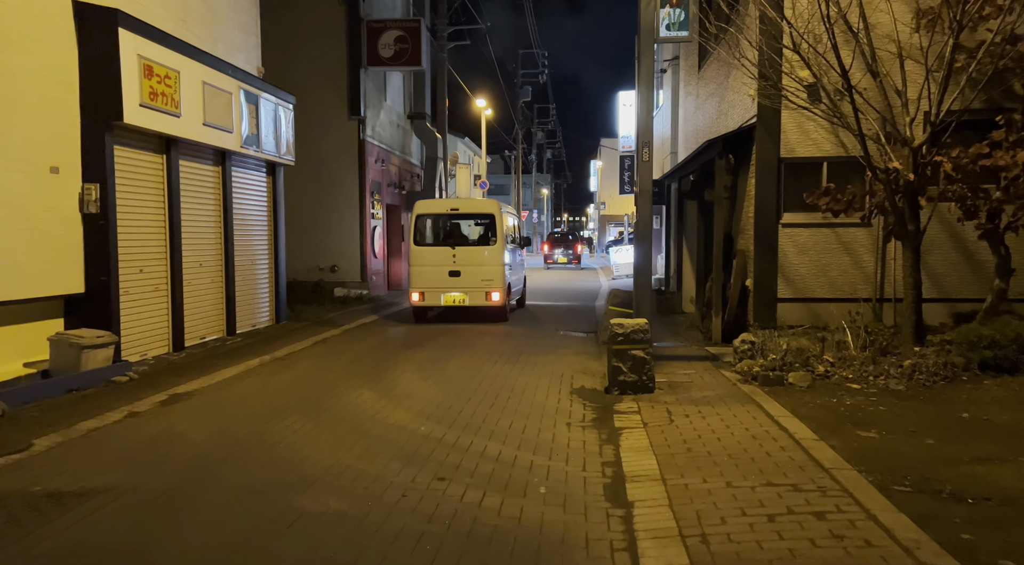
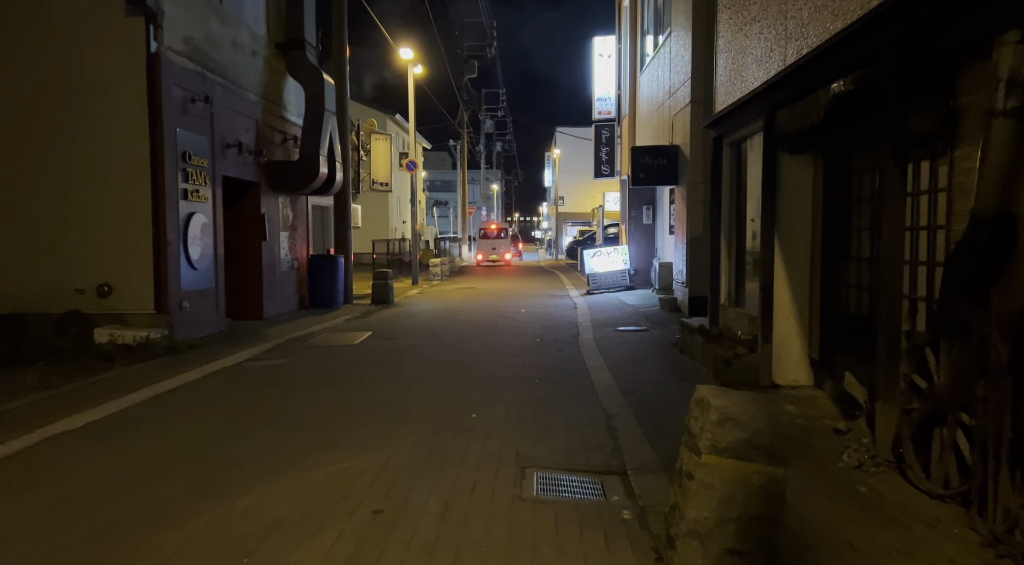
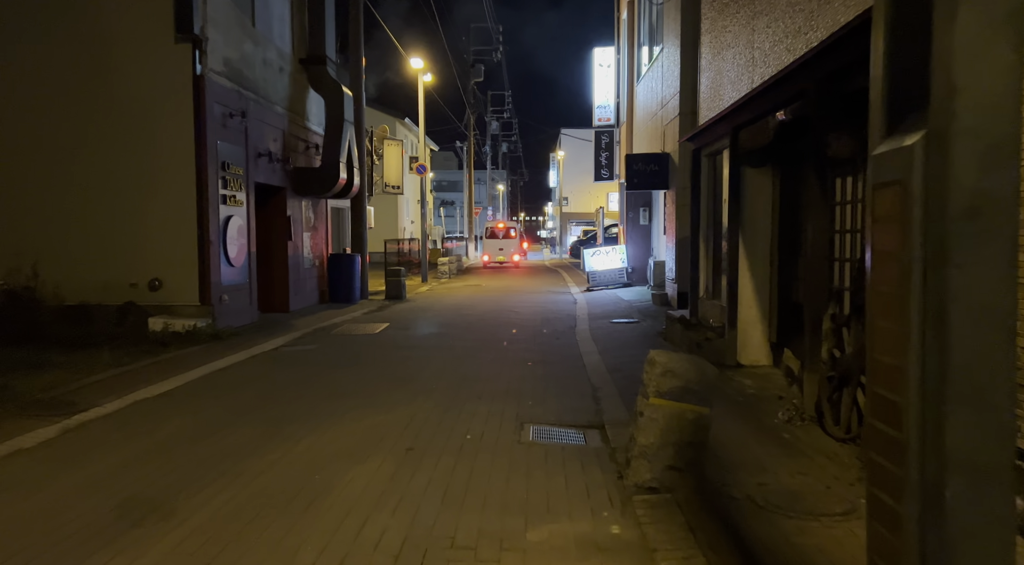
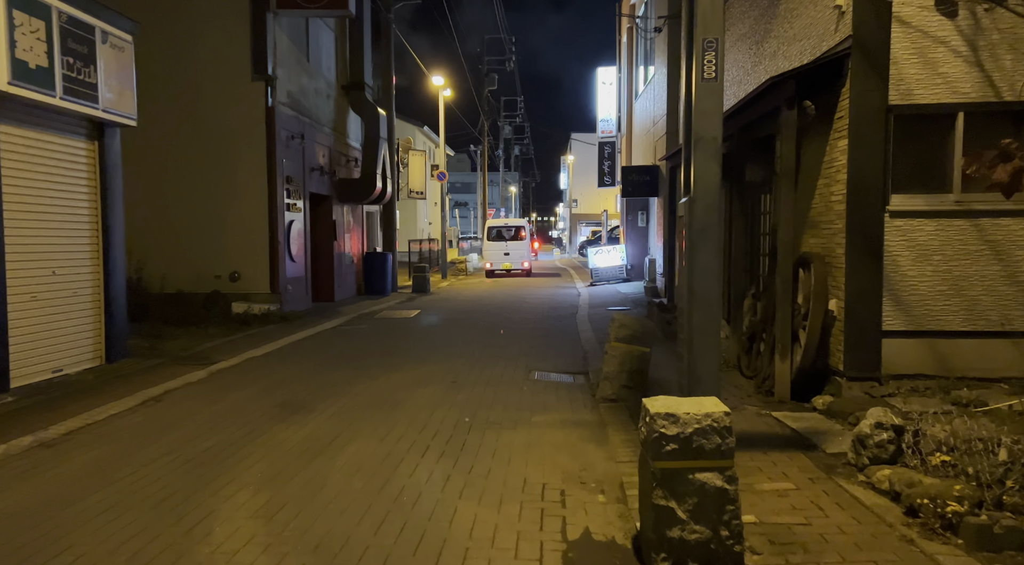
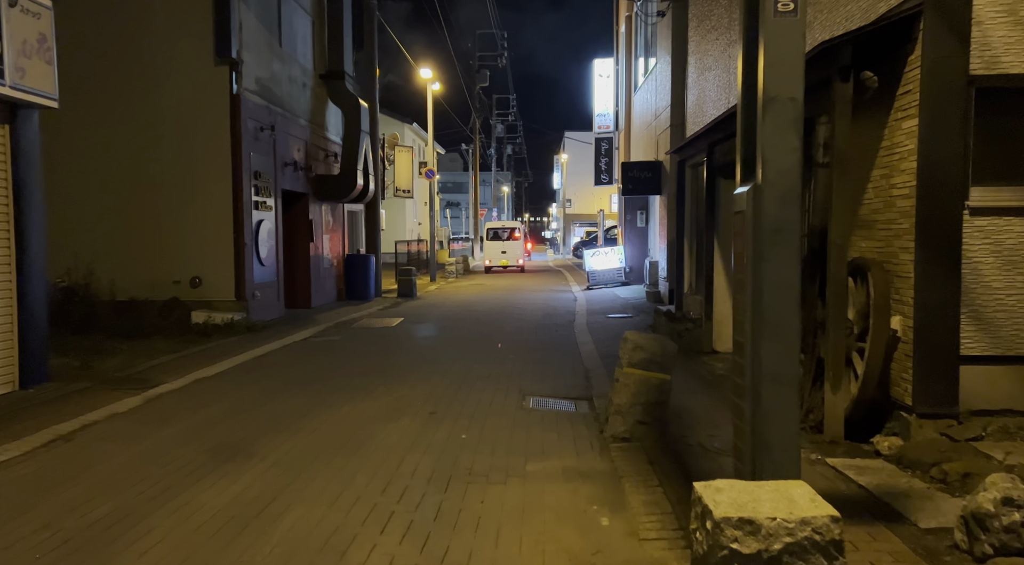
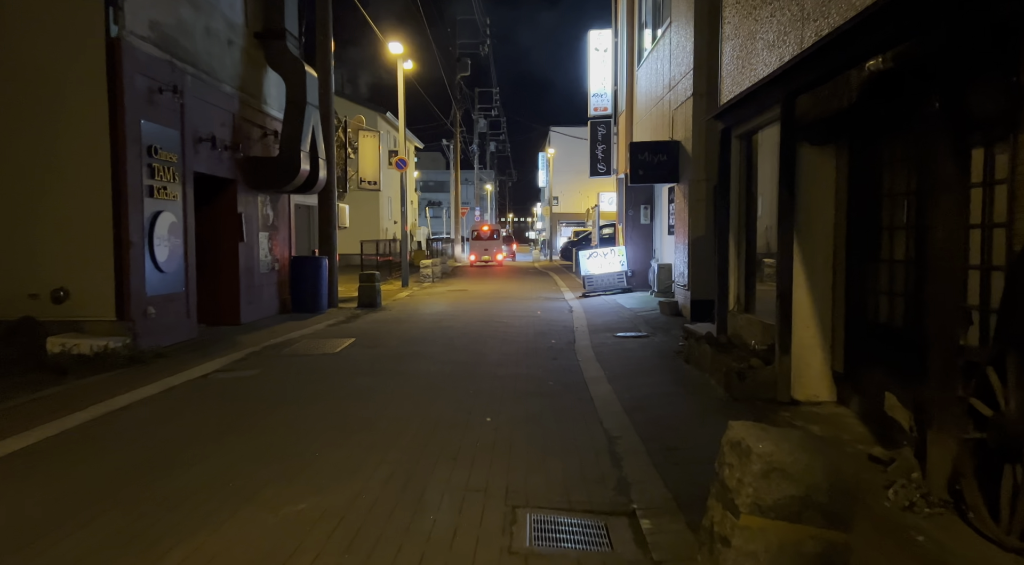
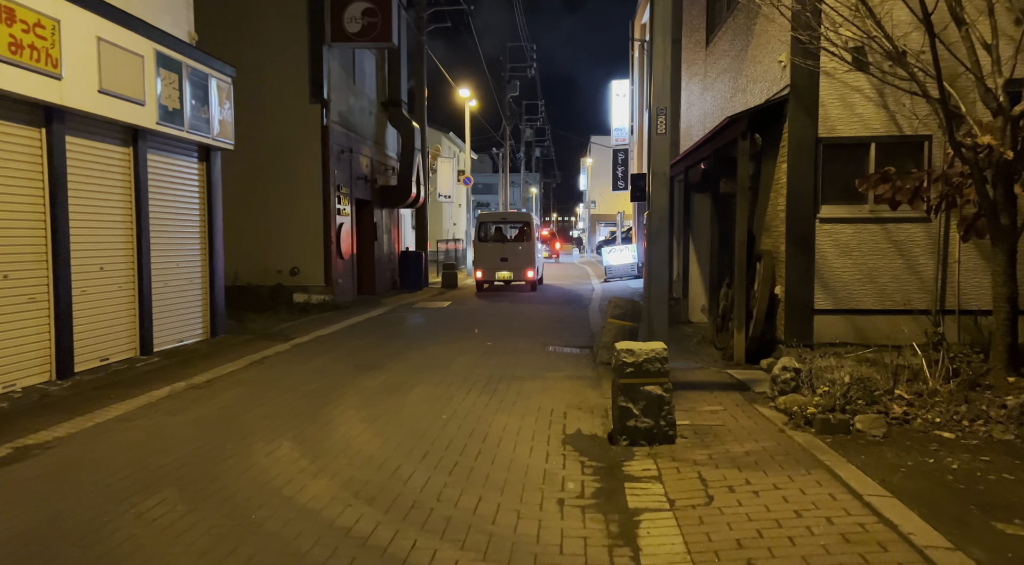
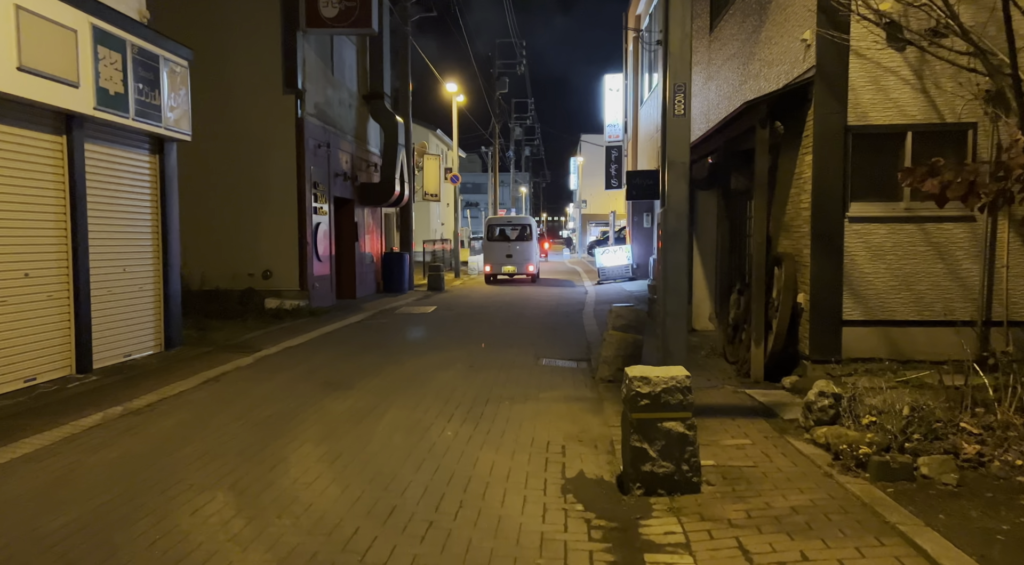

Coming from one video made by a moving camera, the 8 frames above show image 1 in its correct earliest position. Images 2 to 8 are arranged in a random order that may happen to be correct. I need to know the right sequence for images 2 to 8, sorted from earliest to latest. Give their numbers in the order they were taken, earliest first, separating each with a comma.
7, 8, 4, 5, 3, 2, 6
